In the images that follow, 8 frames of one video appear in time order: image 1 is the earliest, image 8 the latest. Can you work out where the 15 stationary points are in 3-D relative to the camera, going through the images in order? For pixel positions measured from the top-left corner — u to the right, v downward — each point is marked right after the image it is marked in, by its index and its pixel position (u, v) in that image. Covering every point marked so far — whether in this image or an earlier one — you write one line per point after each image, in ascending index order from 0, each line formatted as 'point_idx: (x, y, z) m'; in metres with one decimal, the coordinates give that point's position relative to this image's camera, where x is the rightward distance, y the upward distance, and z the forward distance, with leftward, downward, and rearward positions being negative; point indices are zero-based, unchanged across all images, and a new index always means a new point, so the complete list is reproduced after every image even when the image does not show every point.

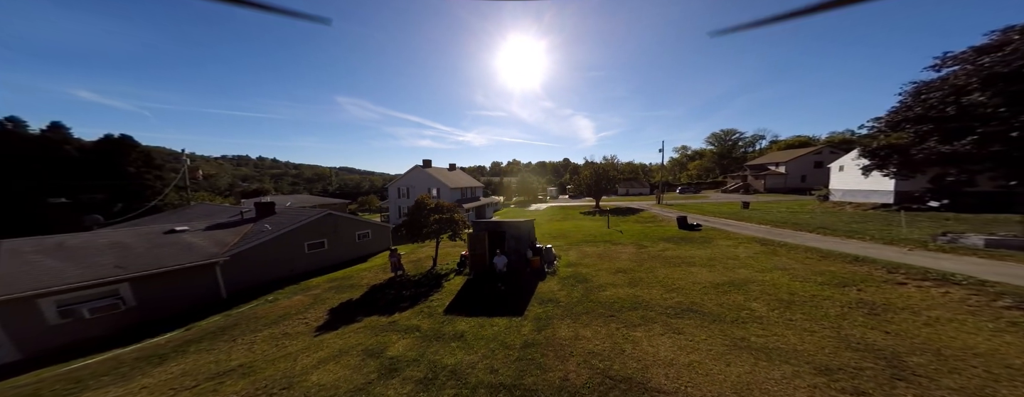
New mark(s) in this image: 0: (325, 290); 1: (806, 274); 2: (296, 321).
0: (-8.9, -4.3, +12.5) m
1: (+10.1, -2.6, +9.2) m
2: (-7.9, -4.4, +9.3) m
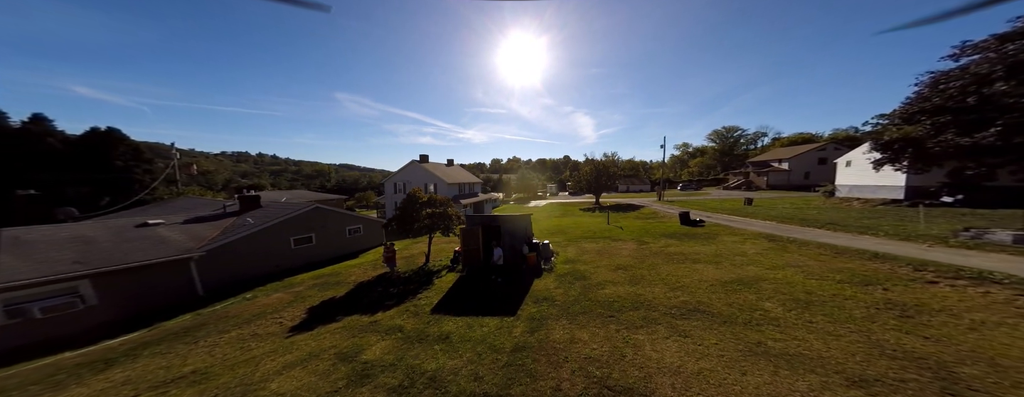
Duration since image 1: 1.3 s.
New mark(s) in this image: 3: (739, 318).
0: (-9.1, -4.0, +11.8) m
1: (+9.8, -2.3, +8.5) m
2: (-8.1, -4.0, +8.7) m
3: (+5.4, -2.9, +6.4) m
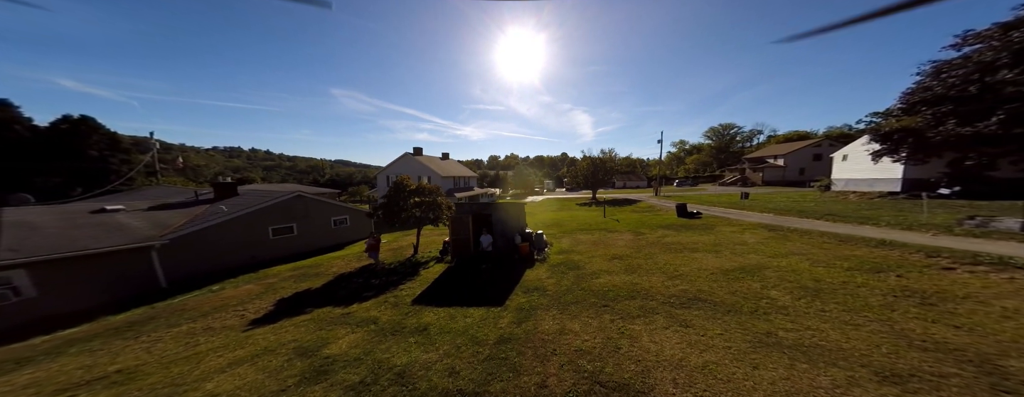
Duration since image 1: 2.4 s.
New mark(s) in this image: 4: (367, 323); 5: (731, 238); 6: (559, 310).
0: (-9.6, -3.4, +11.1) m
1: (+9.4, -1.8, +8.0) m
2: (-8.5, -3.4, +8.0) m
3: (+5.1, -2.4, +5.8) m
4: (-3.7, -3.2, +6.8) m
5: (+9.4, -1.7, +11.5) m
6: (+1.1, -2.7, +6.5) m
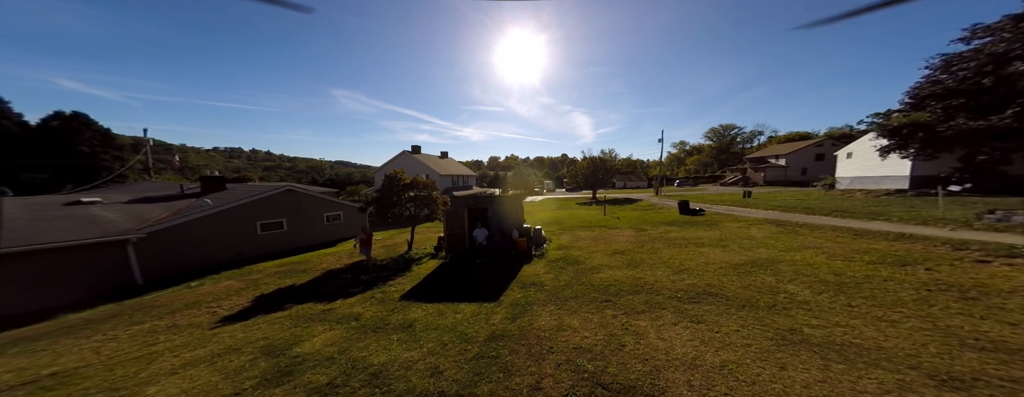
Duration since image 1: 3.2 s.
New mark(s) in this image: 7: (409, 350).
0: (-9.7, -3.0, +10.6) m
1: (+9.3, -1.5, +7.5) m
2: (-8.7, -3.1, +7.4) m
3: (+4.9, -2.0, +5.3) m
4: (-3.9, -2.9, +6.3) m
5: (+9.3, -1.4, +11.0) m
6: (+1.0, -2.4, +6.0) m
7: (-1.9, -2.7, +4.8) m
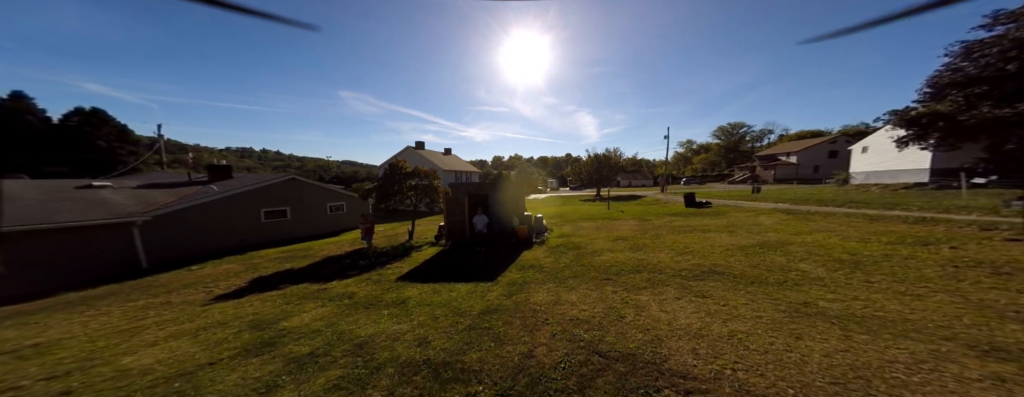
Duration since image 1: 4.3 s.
0: (-9.7, -2.4, +10.5) m
1: (+9.2, -0.9, +7.1) m
2: (-8.7, -2.5, +7.4) m
3: (+4.9, -1.5, +5.0) m
4: (-3.9, -2.3, +6.2) m
5: (+9.3, -0.9, +10.6) m
6: (+0.9, -1.8, +5.8) m
7: (-2.0, -2.2, +4.7) m
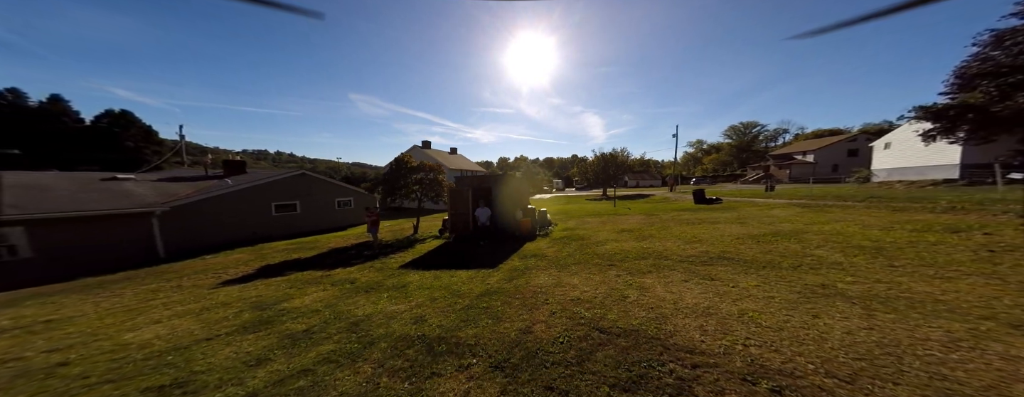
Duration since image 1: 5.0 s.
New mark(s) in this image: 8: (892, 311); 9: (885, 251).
0: (-9.5, -2.1, +10.7) m
1: (+9.3, -0.6, +6.7) m
2: (-8.6, -2.2, +7.5) m
3: (+4.9, -1.2, +4.8) m
4: (-3.9, -1.9, +6.2) m
5: (+9.5, -0.6, +10.2) m
6: (+1.0, -1.5, +5.6) m
7: (-2.0, -1.8, +4.6) m
8: (+4.4, -1.3, +3.1) m
9: (+6.8, -0.9, +4.8) m
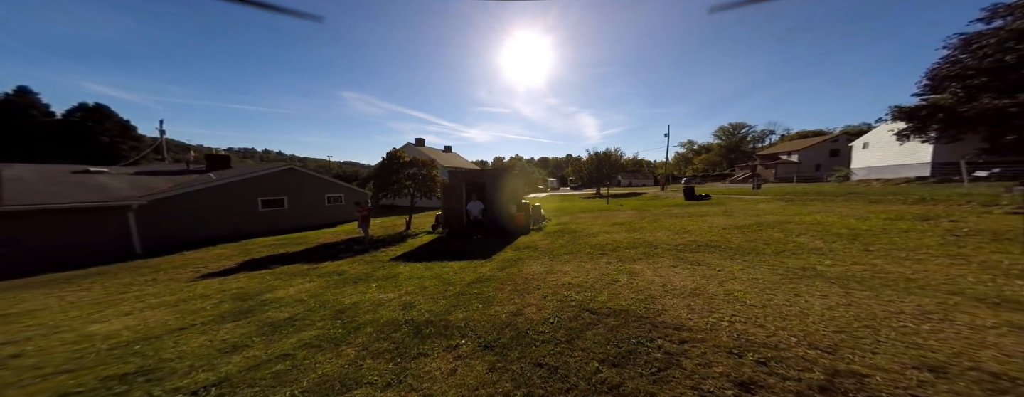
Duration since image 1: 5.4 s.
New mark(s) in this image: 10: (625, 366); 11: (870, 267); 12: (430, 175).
0: (-9.8, -1.9, +10.4) m
1: (+9.1, -0.4, +7.0) m
2: (-8.8, -1.9, +7.3) m
3: (+4.7, -0.9, +4.9) m
4: (-4.1, -1.7, +6.1) m
5: (+9.2, -0.4, +10.5) m
6: (+0.8, -1.3, +5.6) m
7: (-2.1, -1.6, +4.6) m
8: (+4.3, -1.1, +3.2) m
9: (+6.6, -0.7, +5.0) m
10: (+1.0, -1.4, +2.3) m
11: (+5.0, -1.0, +3.8) m
12: (-4.3, +1.2, +13.9) m
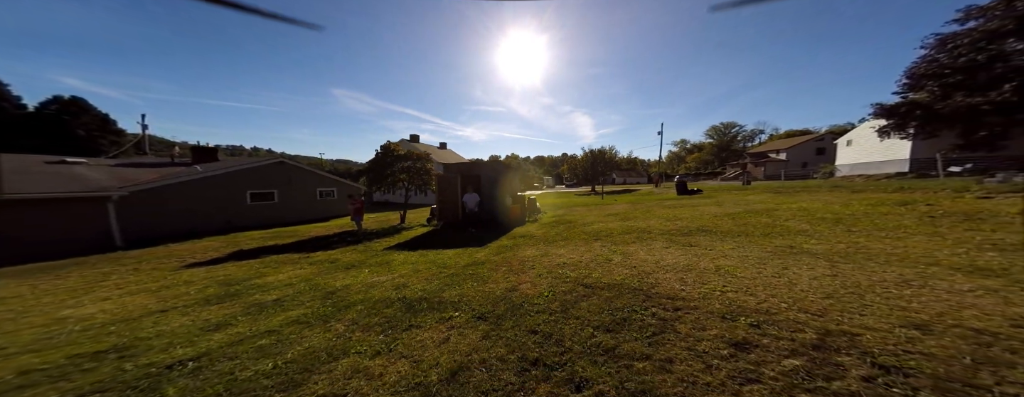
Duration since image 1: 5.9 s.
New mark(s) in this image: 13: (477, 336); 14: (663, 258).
0: (-10.0, -1.5, +10.2) m
1: (+8.9, -0.1, +7.1) m
2: (-9.0, -1.6, +7.0) m
3: (+4.6, -0.6, +5.0) m
4: (-4.2, -1.4, +5.9) m
5: (+9.0, 0.0, +10.7) m
6: (+0.7, -1.0, +5.6) m
7: (-2.2, -1.3, +4.5) m
8: (+4.2, -0.8, +3.2) m
9: (+6.5, -0.4, +5.1) m
10: (+0.9, -1.1, +2.3) m
11: (+5.0, -0.7, +3.8) m
12: (-4.6, +1.6, +13.8) m
13: (-0.3, -1.2, +2.3) m
14: (+2.2, -0.9, +3.8) m
